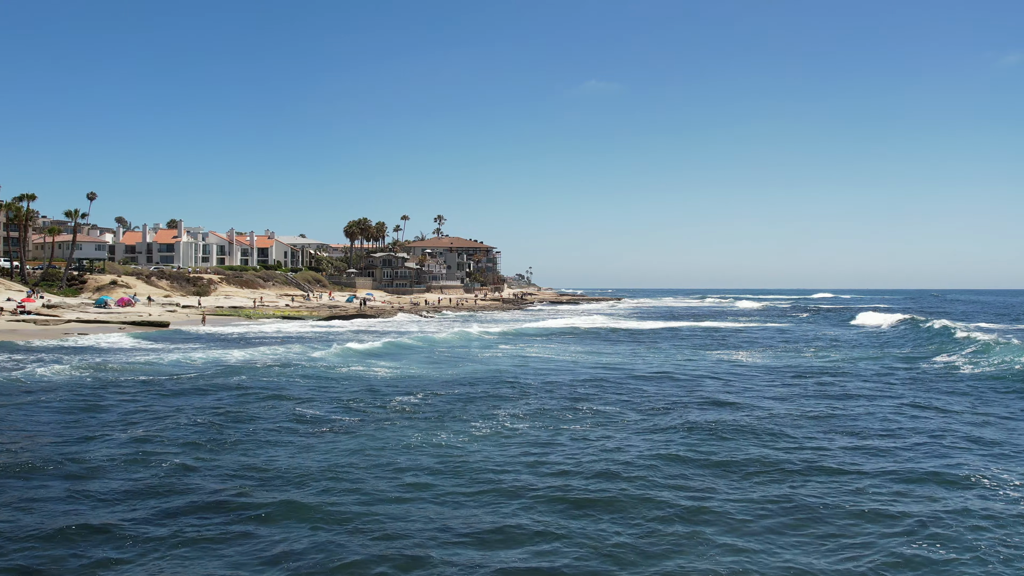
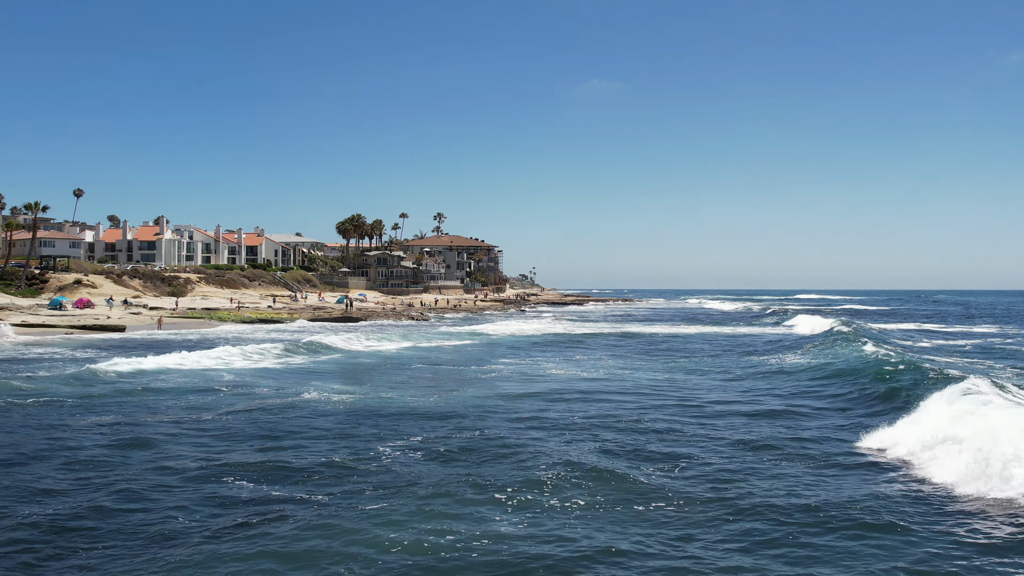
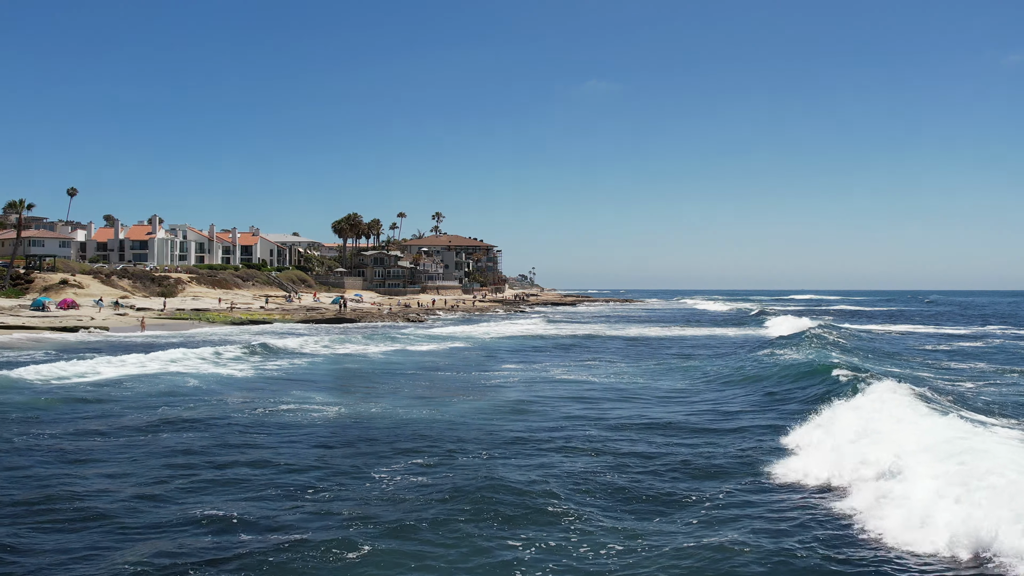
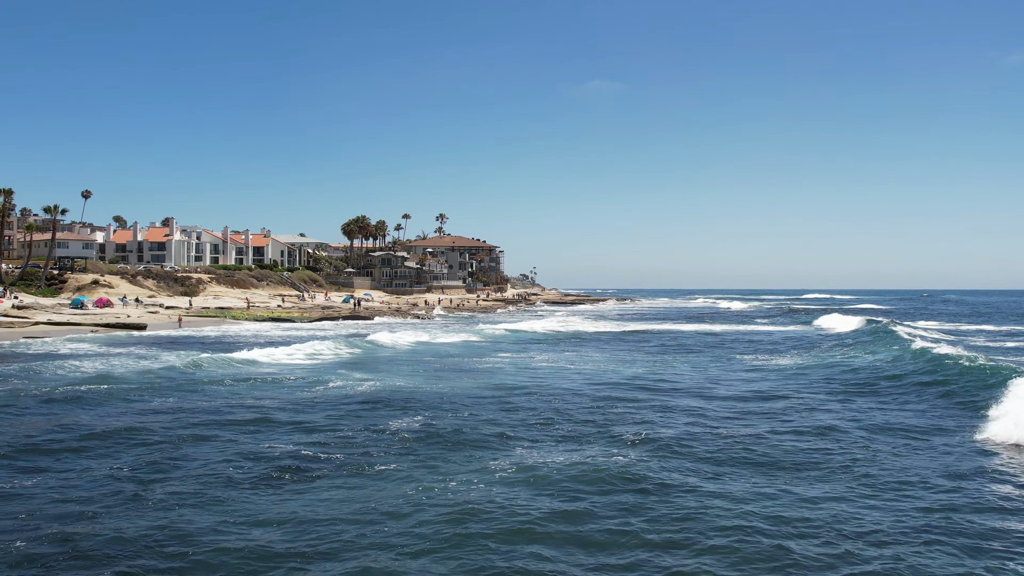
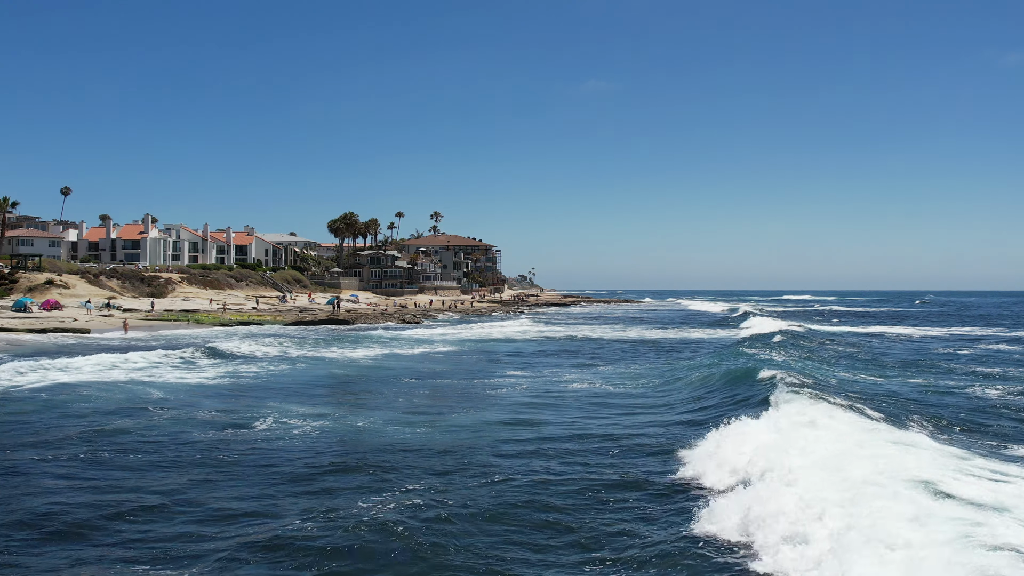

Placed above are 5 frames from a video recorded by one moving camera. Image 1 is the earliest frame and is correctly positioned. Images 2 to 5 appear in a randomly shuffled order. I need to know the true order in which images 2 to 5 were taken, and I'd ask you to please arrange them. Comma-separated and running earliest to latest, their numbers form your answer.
4, 2, 3, 5
